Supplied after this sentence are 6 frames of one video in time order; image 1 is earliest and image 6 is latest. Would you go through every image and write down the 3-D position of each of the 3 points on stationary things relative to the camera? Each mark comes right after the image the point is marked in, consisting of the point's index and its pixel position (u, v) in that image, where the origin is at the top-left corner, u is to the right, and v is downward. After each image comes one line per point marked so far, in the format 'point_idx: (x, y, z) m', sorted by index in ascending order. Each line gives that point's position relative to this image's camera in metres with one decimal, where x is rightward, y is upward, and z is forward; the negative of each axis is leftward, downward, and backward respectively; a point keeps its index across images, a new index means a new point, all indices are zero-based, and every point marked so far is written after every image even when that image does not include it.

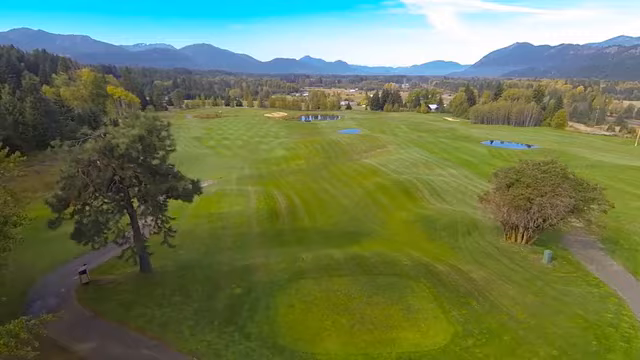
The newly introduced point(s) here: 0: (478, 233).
0: (+7.3, -2.5, +18.9) m
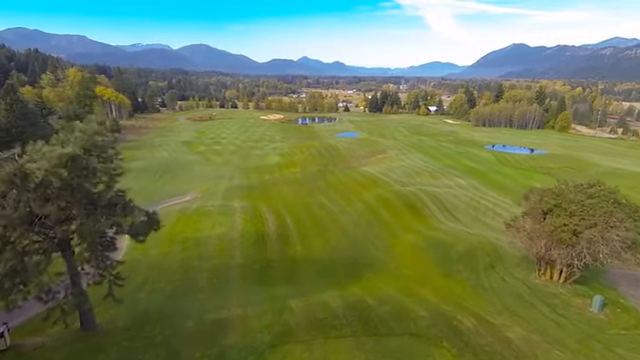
0: (+7.1, -3.3, +15.8) m
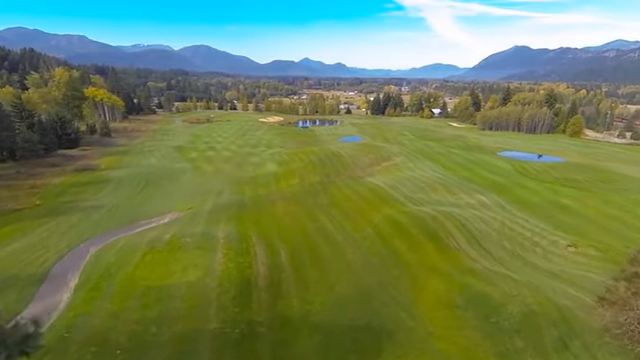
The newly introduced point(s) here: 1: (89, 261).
0: (+7.2, -4.5, +11.3) m
1: (-9.9, -3.5, +17.6) m
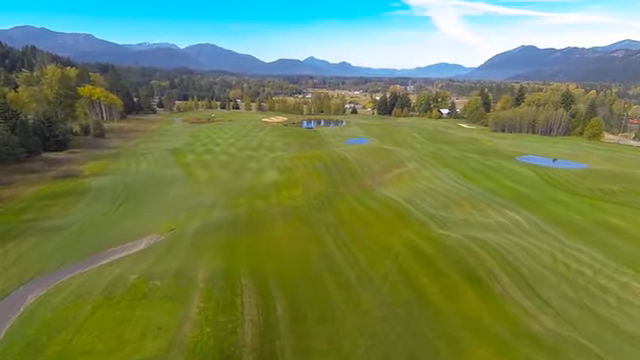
0: (+7.3, -5.6, +6.7) m
1: (-9.7, -4.4, +13.2) m
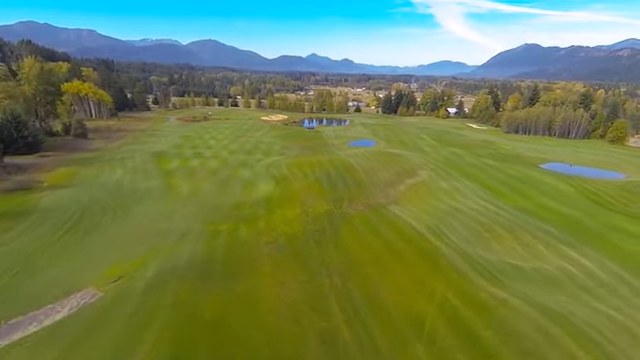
0: (+7.3, -7.1, +0.3) m
1: (-9.7, -5.8, +6.8) m
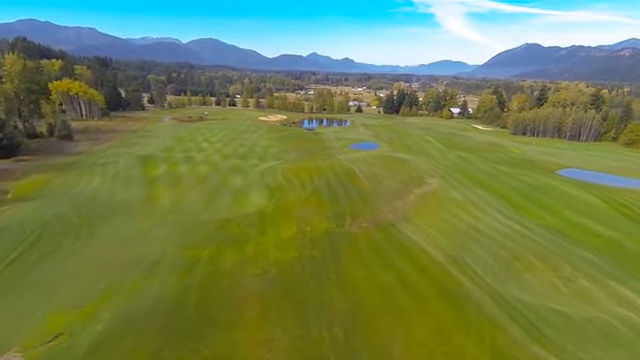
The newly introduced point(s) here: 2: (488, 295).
0: (+7.2, -8.1, -3.7) m
1: (-9.8, -6.7, +2.9) m
2: (+6.9, -4.6, +17.0) m
